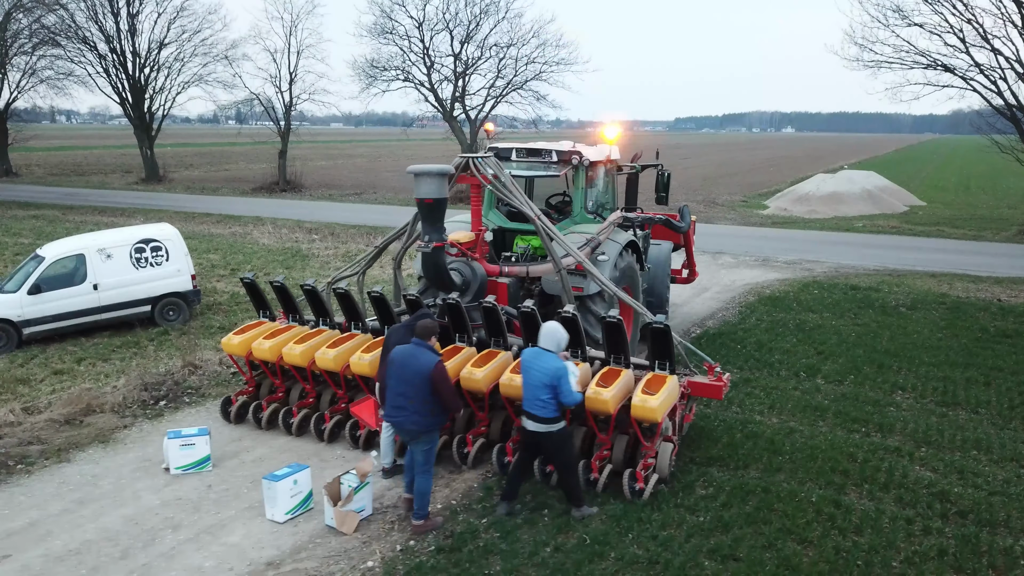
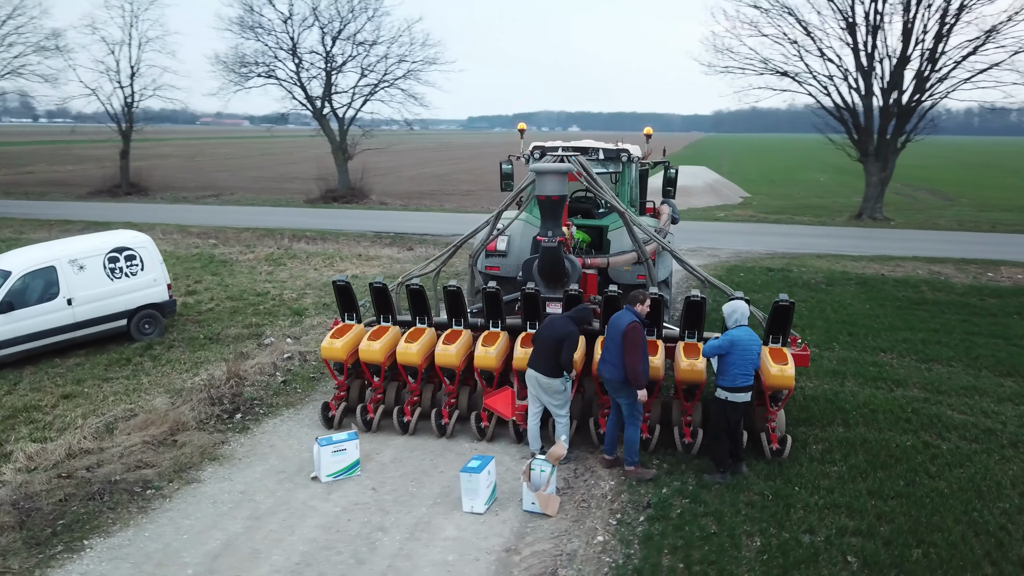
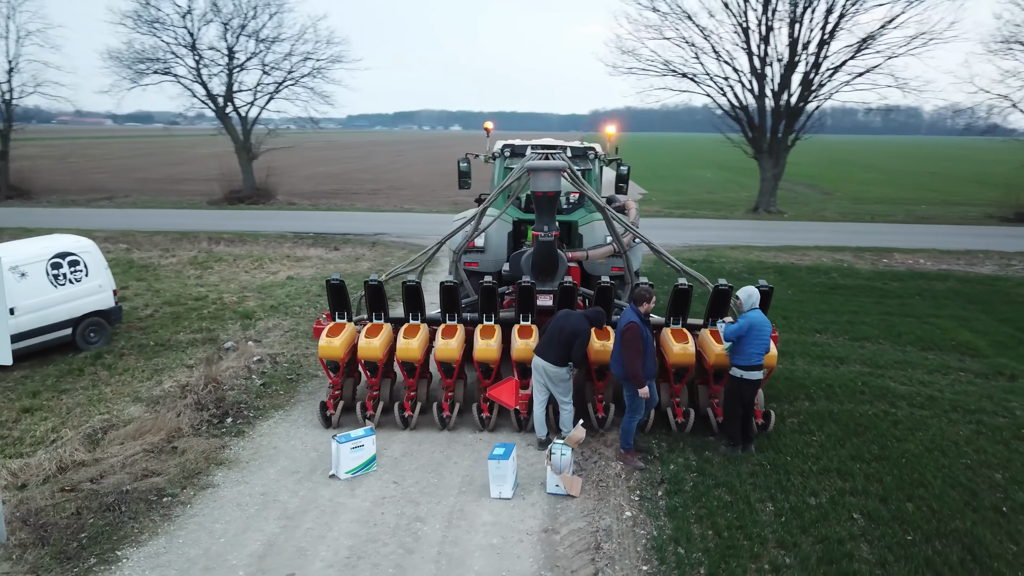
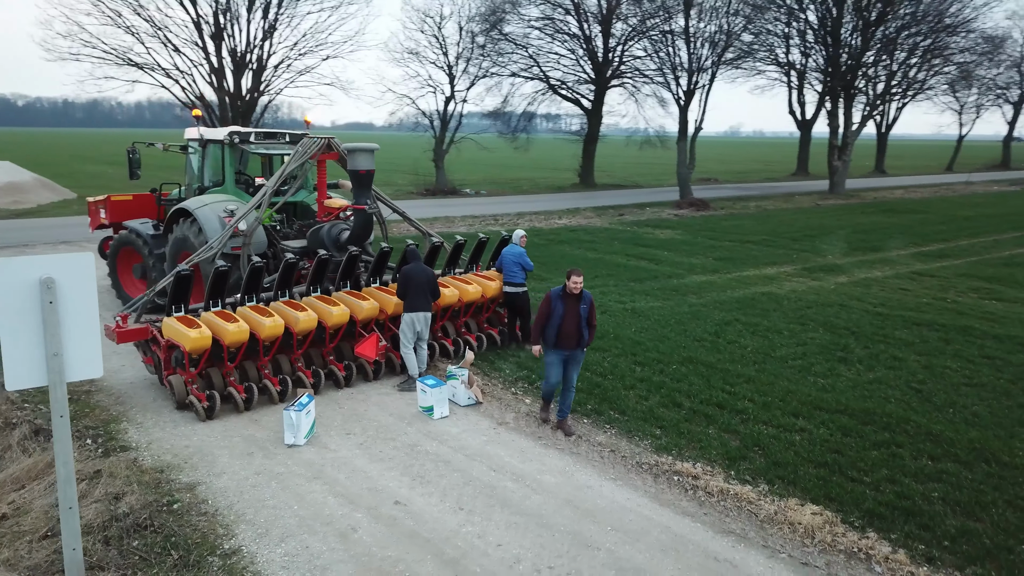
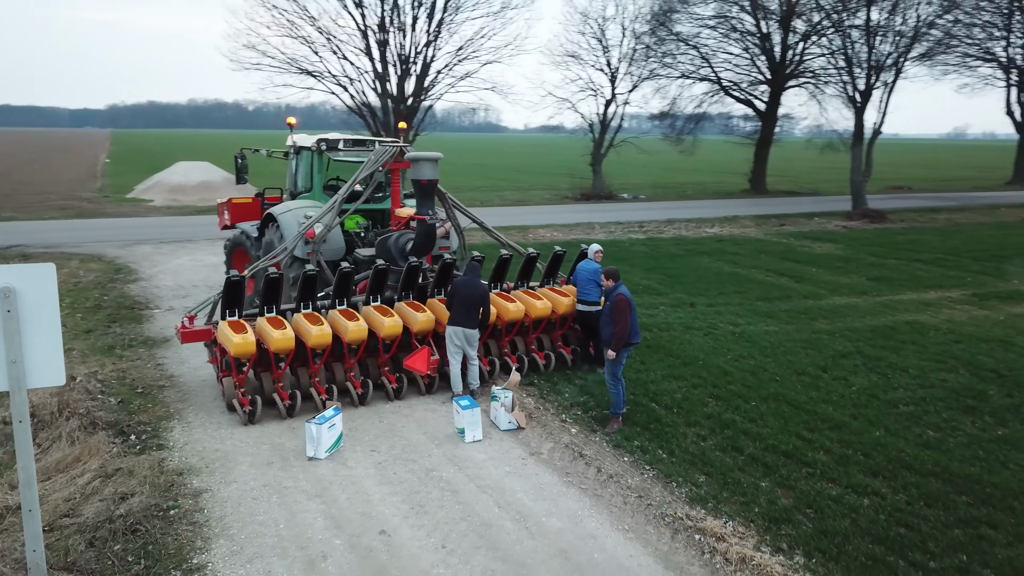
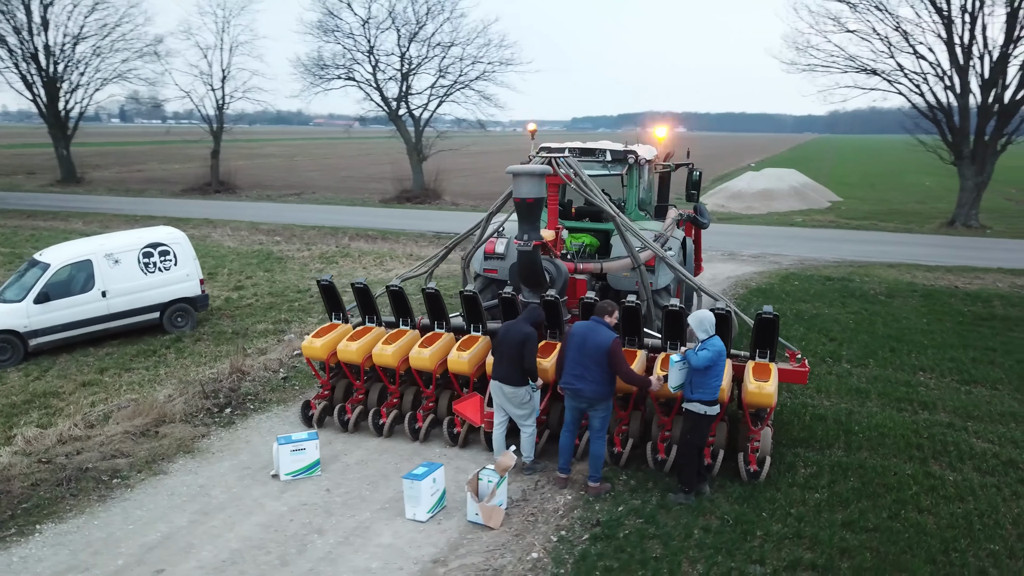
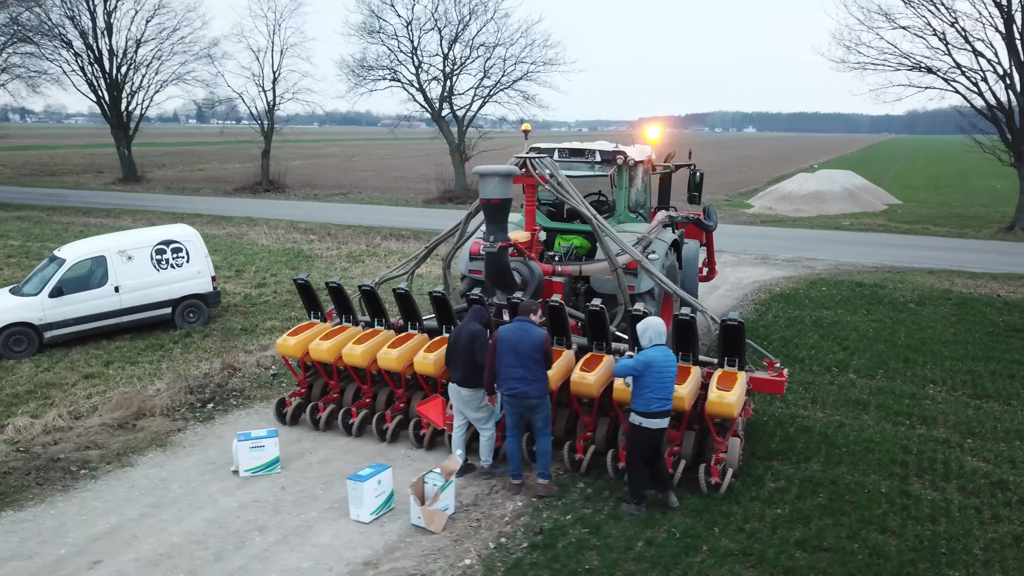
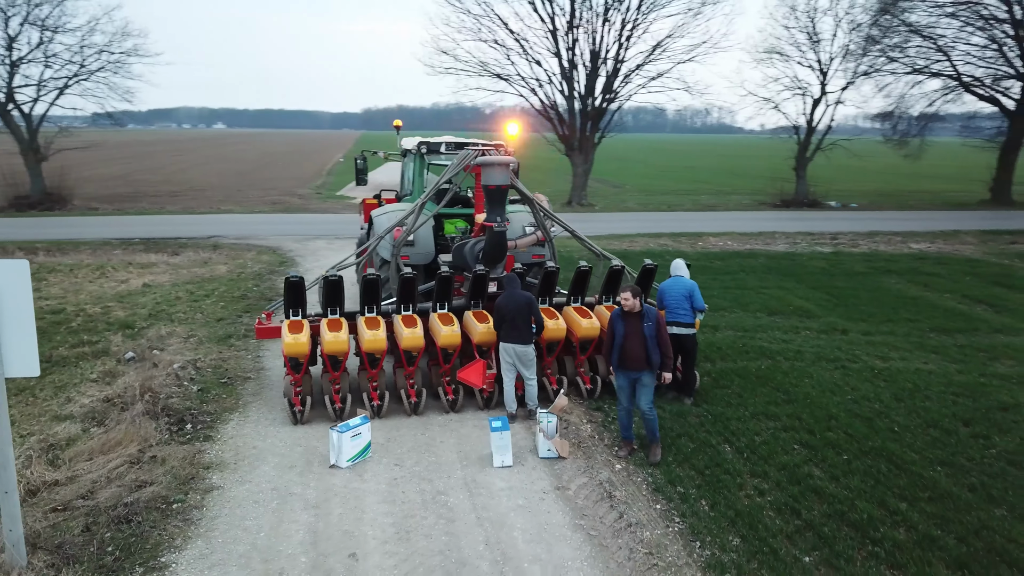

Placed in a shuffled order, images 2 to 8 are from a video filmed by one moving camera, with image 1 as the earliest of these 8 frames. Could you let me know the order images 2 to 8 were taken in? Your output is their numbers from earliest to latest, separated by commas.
7, 6, 2, 3, 8, 5, 4
